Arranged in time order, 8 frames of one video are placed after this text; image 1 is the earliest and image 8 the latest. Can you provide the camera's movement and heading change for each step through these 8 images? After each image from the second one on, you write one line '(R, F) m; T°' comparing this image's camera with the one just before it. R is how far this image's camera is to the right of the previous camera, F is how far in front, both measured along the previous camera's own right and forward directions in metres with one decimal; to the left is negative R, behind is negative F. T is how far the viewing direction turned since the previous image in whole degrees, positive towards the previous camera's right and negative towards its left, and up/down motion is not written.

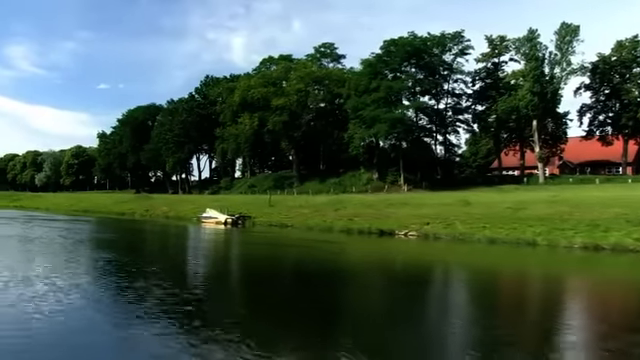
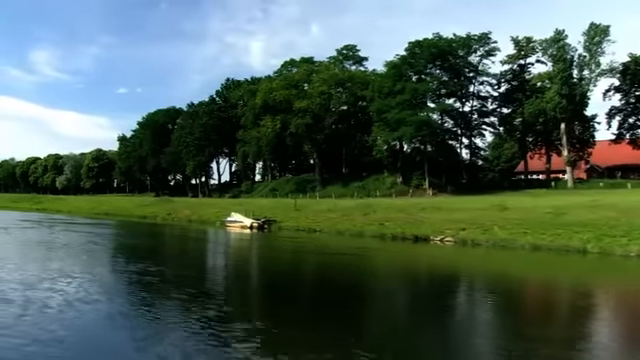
(-1.1, +1.4) m; -1°
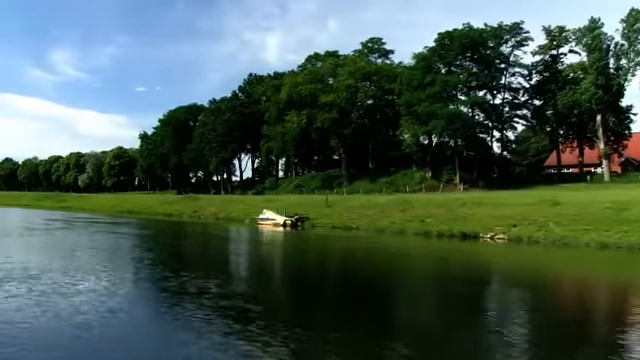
(-1.5, +2.3) m; -2°
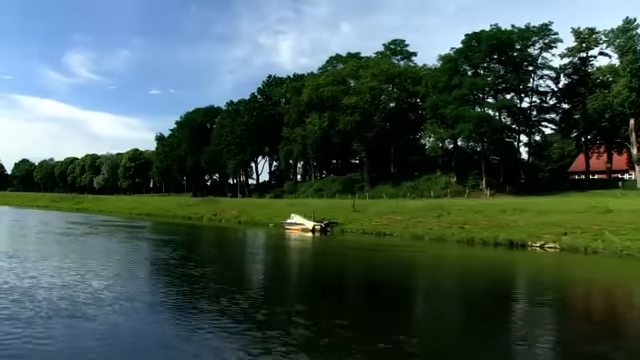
(-1.6, +2.3) m; -1°
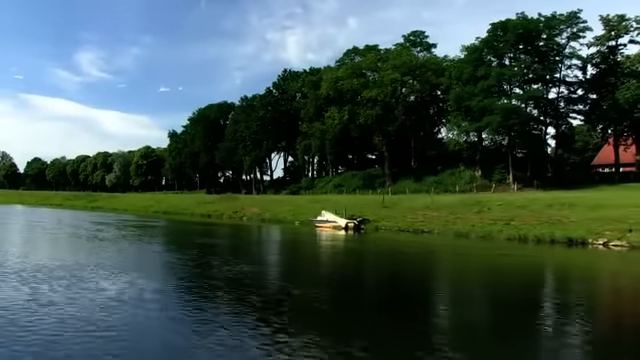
(-1.9, +2.8) m; -1°
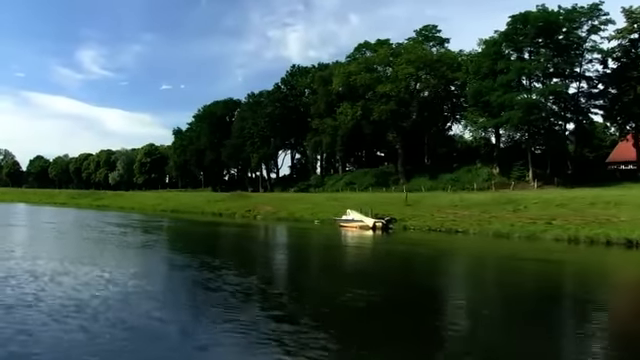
(-1.9, +2.7) m; 0°
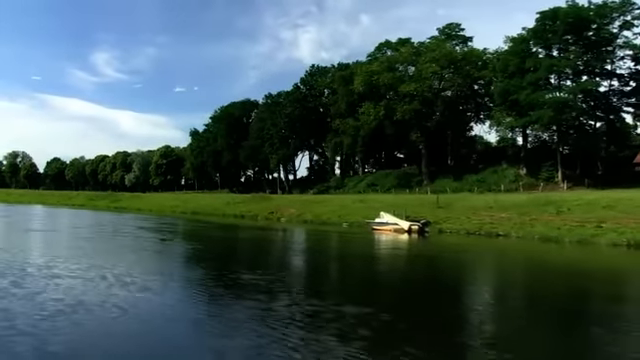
(-1.4, +2.0) m; -1°
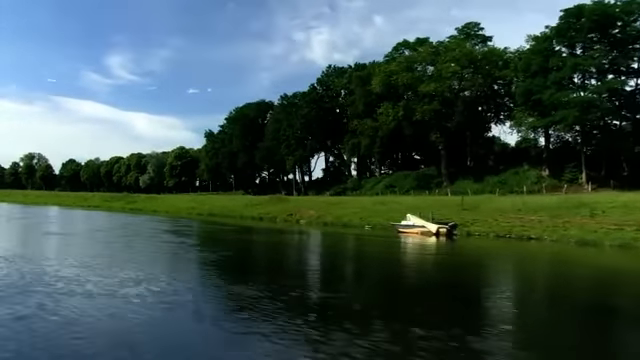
(-0.9, +1.3) m; -1°
